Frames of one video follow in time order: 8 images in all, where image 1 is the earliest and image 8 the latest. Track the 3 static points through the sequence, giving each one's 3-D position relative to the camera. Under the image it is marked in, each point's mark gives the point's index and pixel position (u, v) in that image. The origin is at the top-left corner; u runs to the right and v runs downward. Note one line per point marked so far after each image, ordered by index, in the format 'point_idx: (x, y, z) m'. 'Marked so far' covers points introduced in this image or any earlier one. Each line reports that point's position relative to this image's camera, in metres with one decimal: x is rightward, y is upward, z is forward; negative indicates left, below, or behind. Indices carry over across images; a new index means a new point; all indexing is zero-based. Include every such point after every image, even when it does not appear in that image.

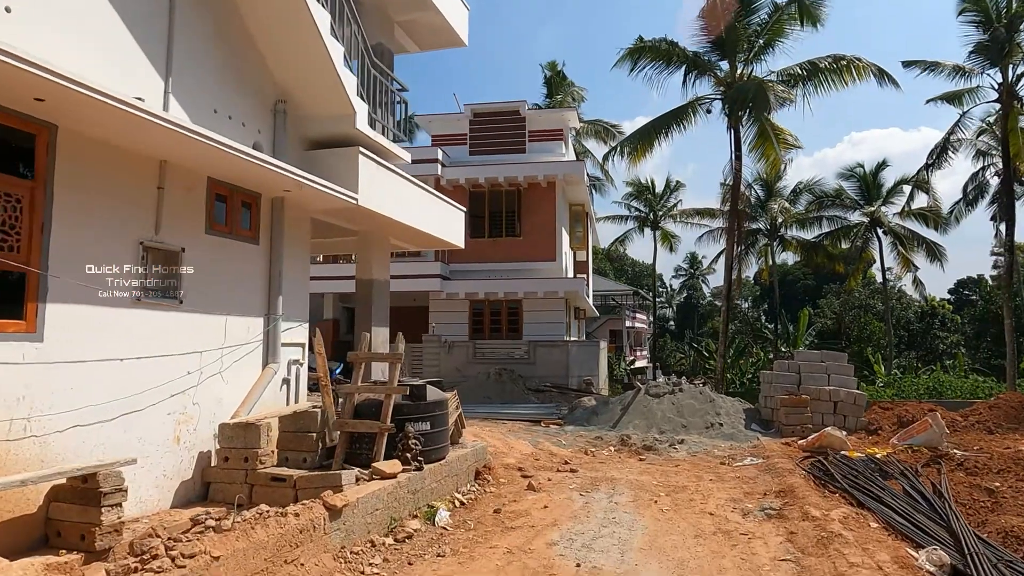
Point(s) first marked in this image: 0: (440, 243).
0: (-1.3, +0.8, +11.2) m
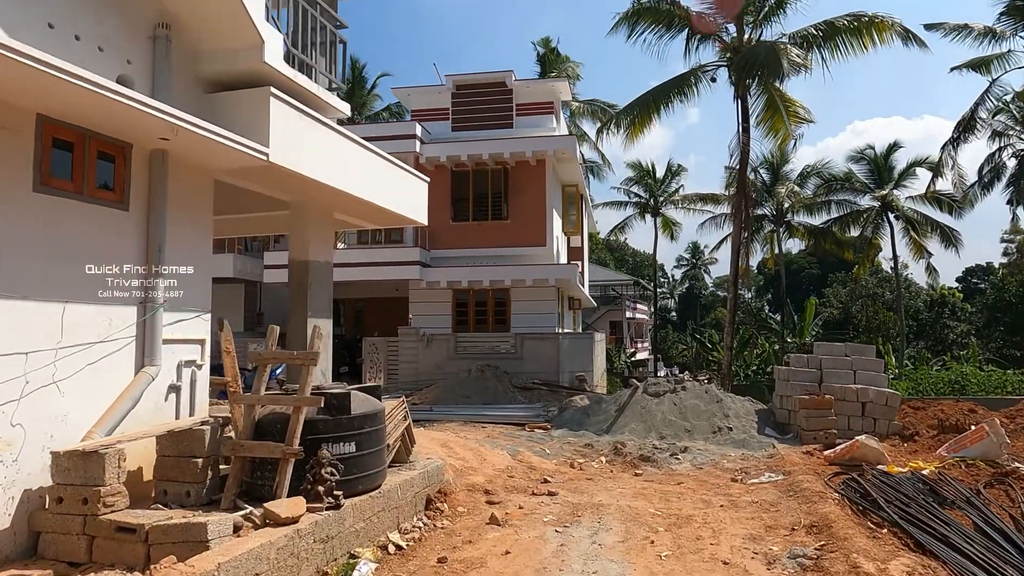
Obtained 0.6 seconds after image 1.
0: (-1.7, +1.0, +9.5) m
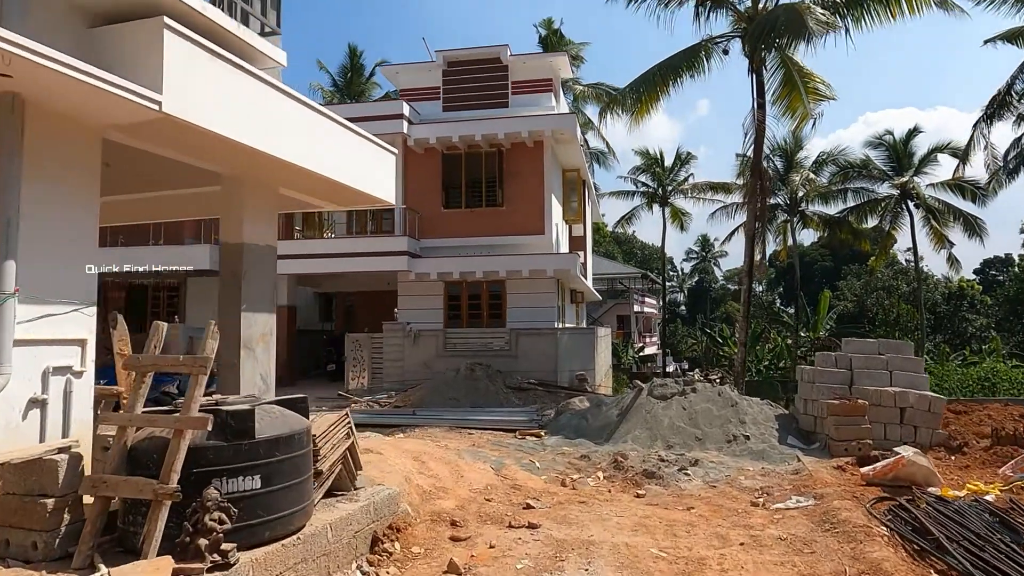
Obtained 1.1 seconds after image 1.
0: (-2.0, +1.1, +8.2) m
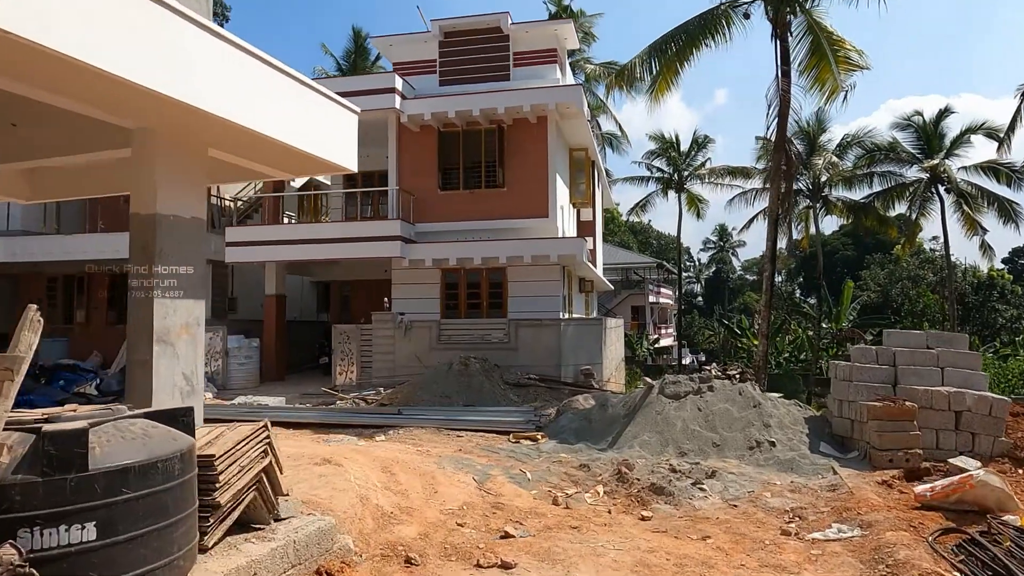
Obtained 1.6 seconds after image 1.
0: (-2.2, +1.3, +7.0) m
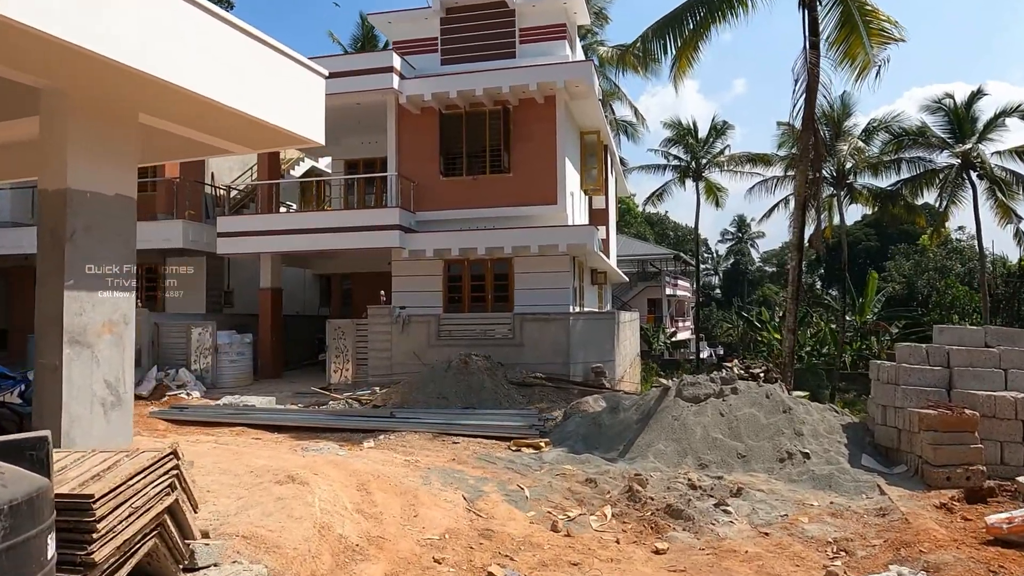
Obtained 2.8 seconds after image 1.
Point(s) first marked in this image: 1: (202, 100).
0: (-2.2, +1.4, +6.0) m
1: (-2.4, +1.5, +5.1) m
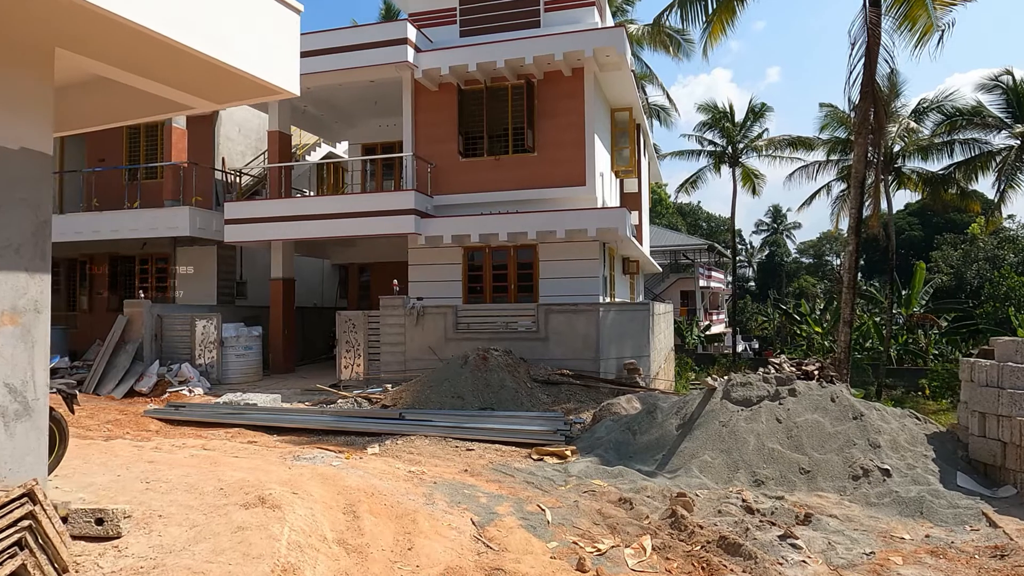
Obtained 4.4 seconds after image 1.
0: (-2.1, +1.5, +5.0) m
1: (-2.3, +1.6, +4.0) m
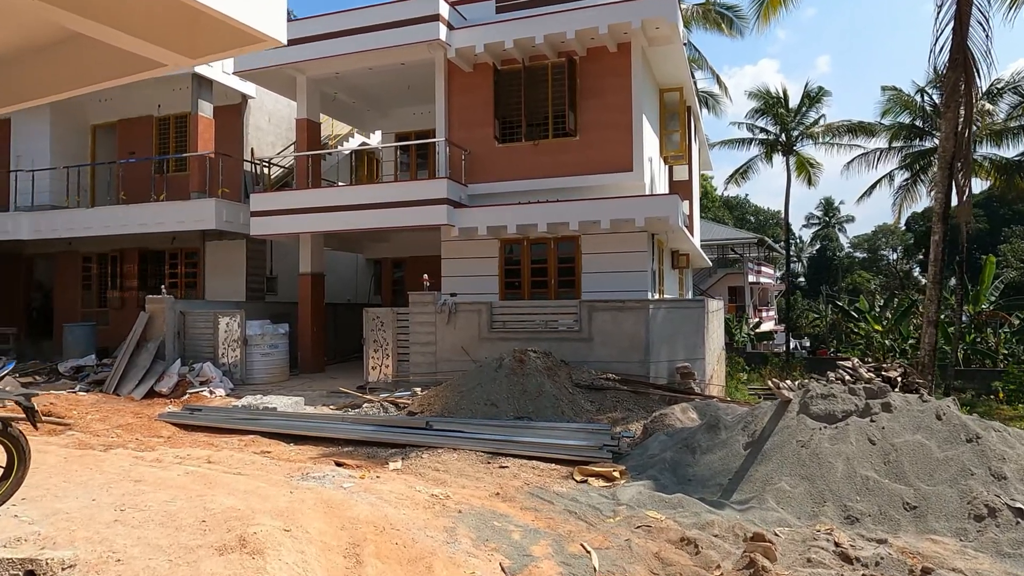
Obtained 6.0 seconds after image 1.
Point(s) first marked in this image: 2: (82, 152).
0: (-1.9, +1.6, +4.0) m
1: (-2.1, +1.6, +3.1) m
2: (-11.1, +3.5, +17.3) m
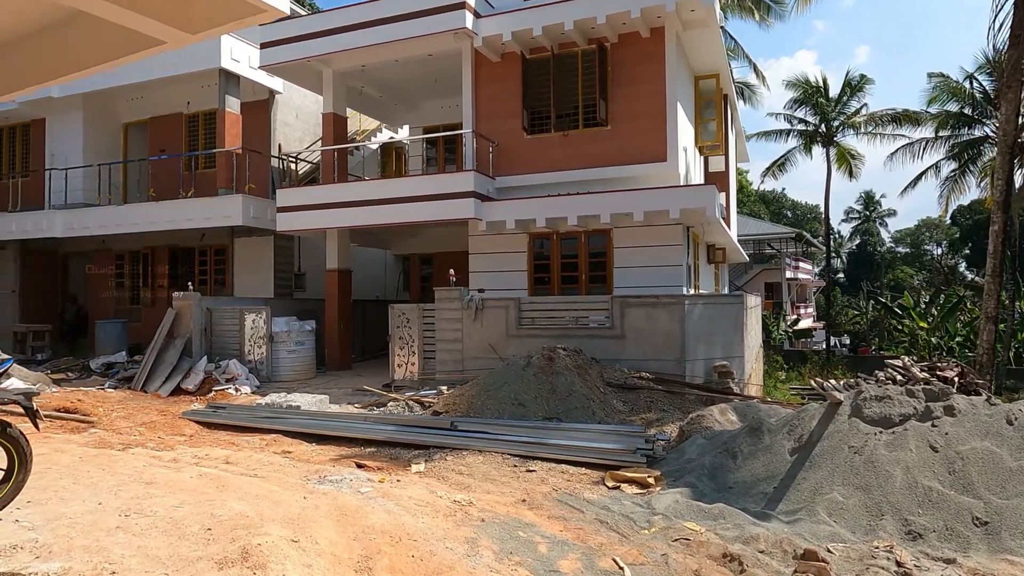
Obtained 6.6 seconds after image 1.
0: (-1.8, +1.6, +3.7) m
1: (-2.1, +1.6, +2.8) m
2: (-10.4, +3.6, +17.4) m
